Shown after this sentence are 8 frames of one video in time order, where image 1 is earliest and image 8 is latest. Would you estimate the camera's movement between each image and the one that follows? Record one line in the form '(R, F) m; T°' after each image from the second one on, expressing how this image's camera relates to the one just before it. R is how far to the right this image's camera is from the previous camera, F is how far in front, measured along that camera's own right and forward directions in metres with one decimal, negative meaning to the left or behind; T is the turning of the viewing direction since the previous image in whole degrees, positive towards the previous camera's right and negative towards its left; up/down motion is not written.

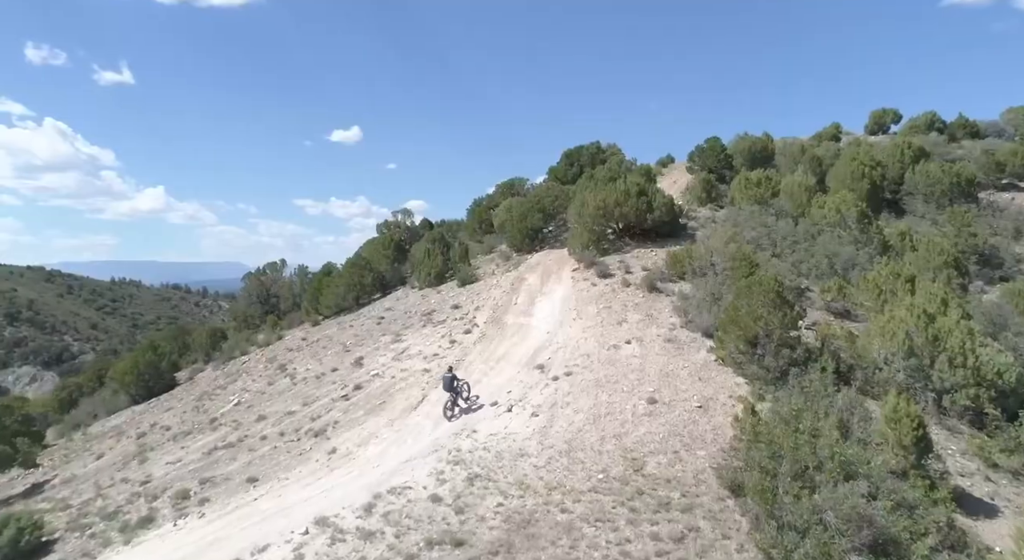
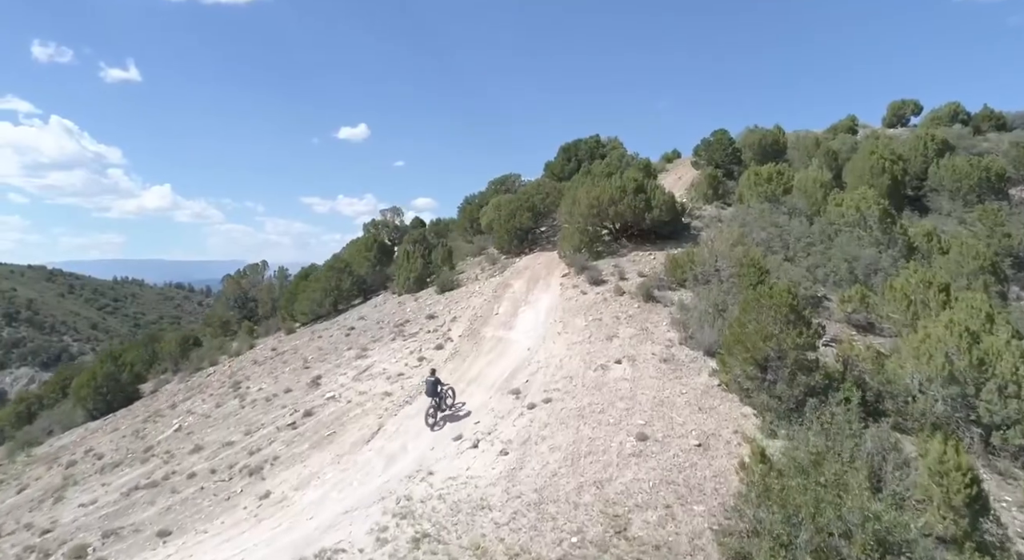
(+1.0, +2.5) m; -1°
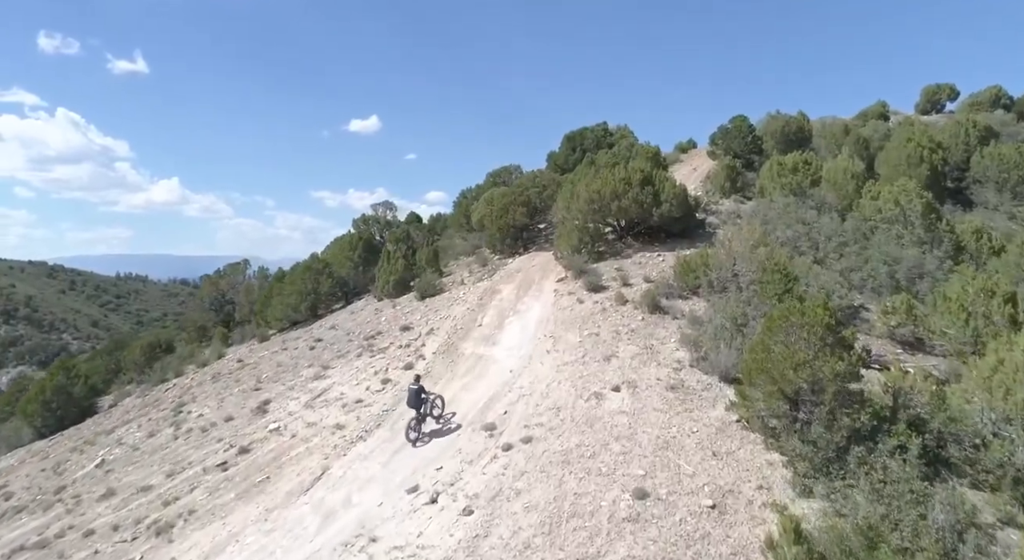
(+0.9, +2.9) m; -1°
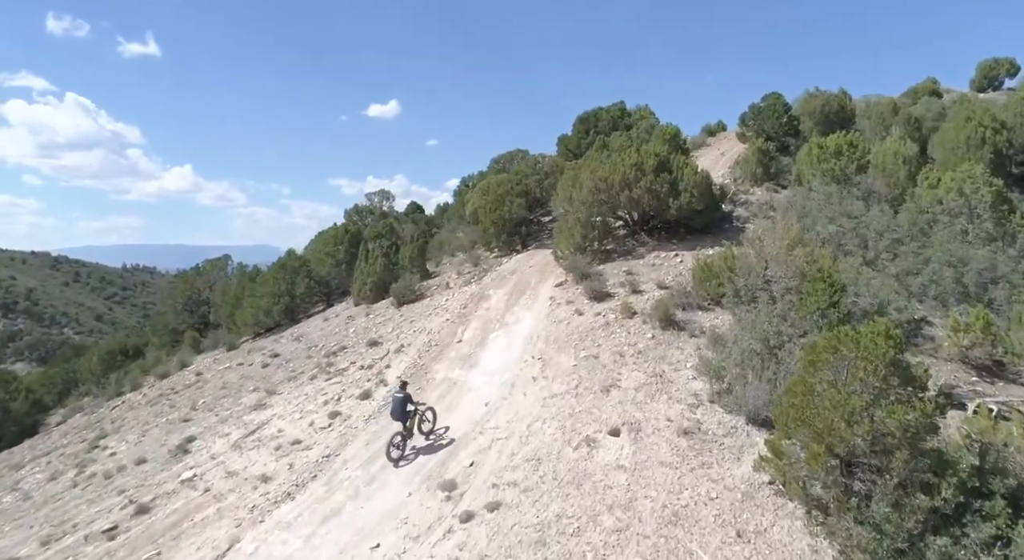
(+1.0, +3.1) m; -2°
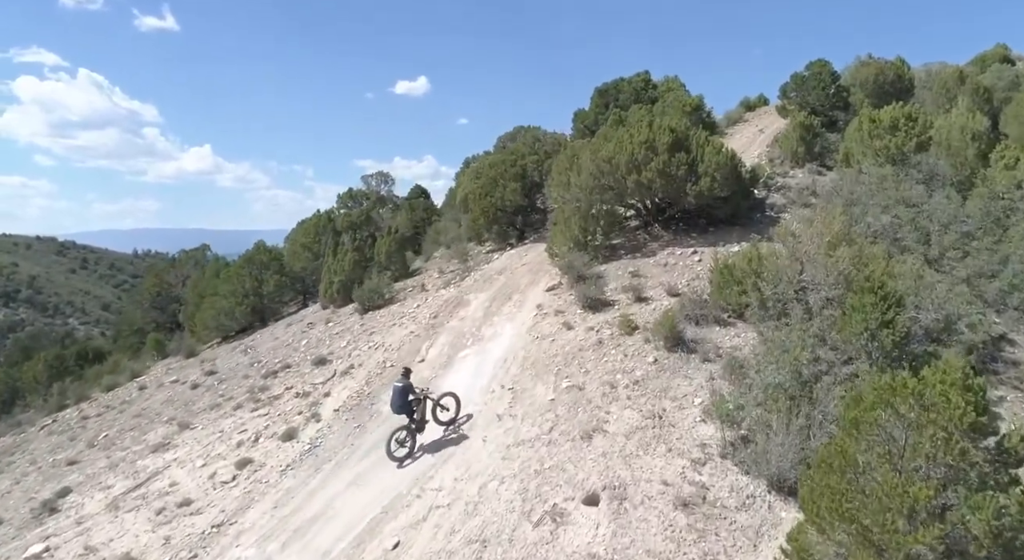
(+1.3, +2.8) m; -3°
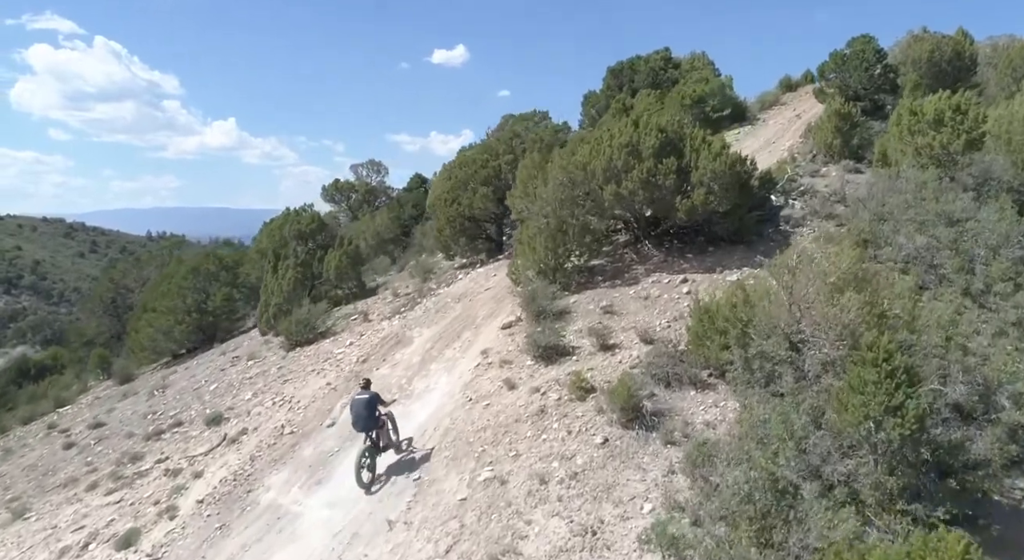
(+1.9, +2.5) m; -3°
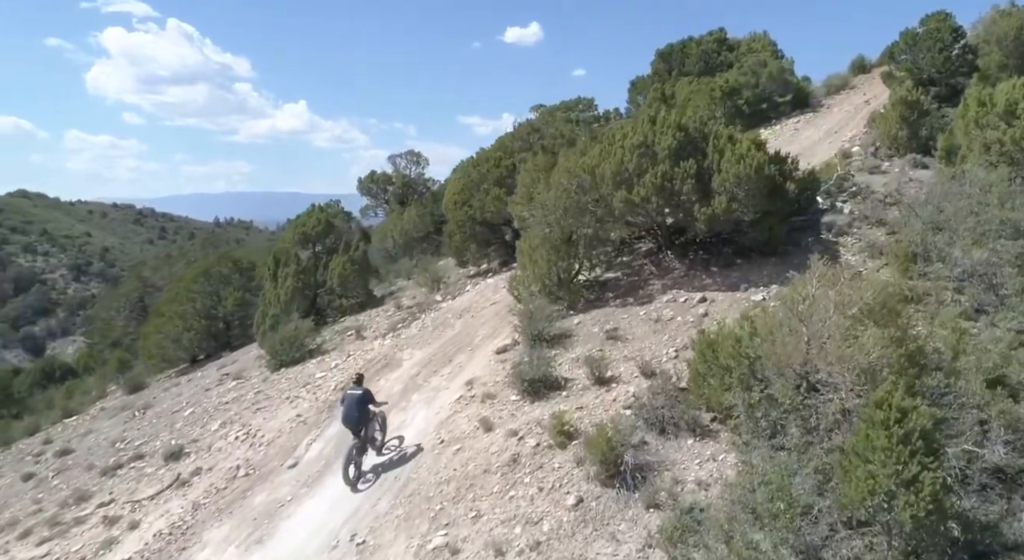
(+1.4, +1.3) m; -6°
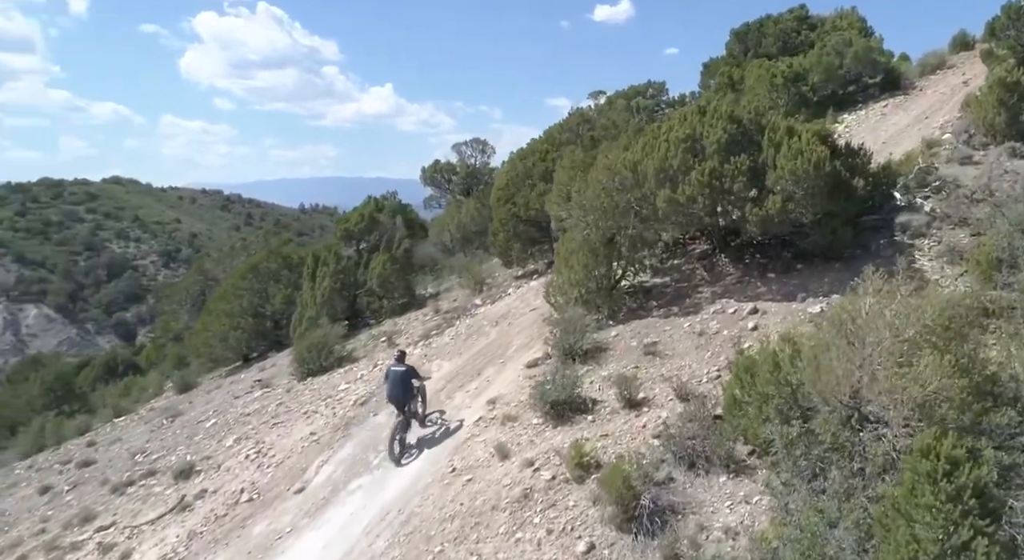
(+0.9, +1.0) m; -7°
